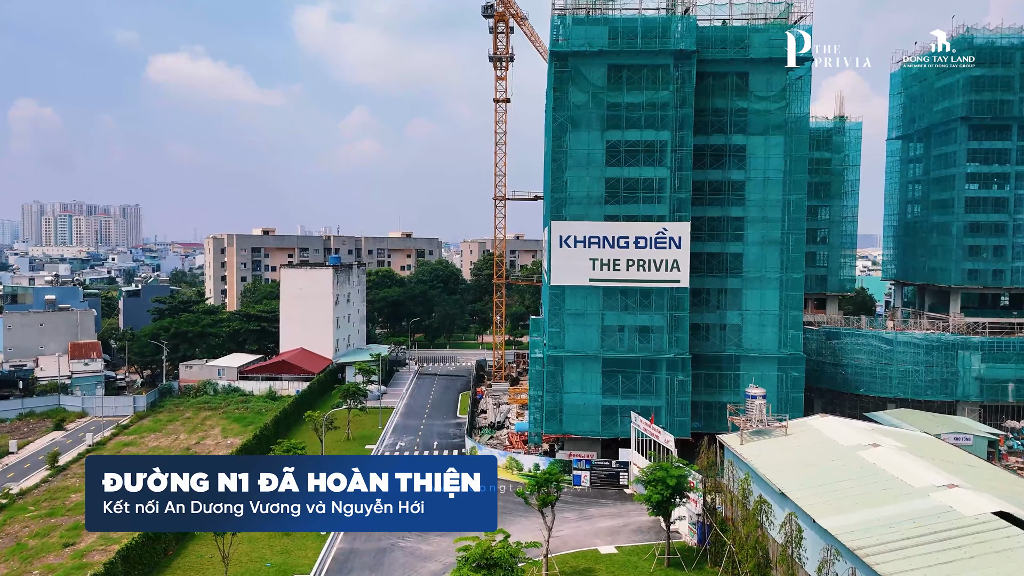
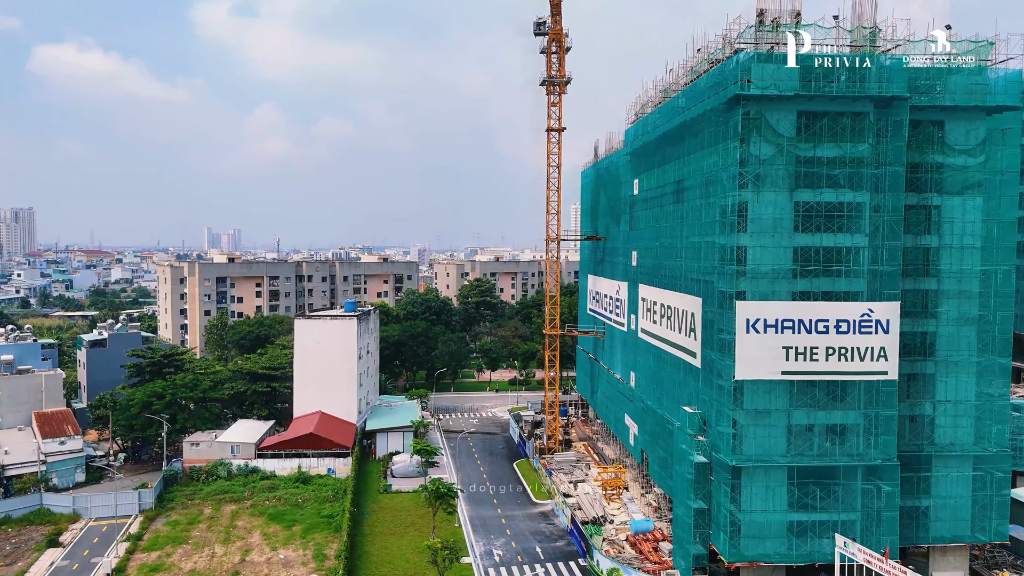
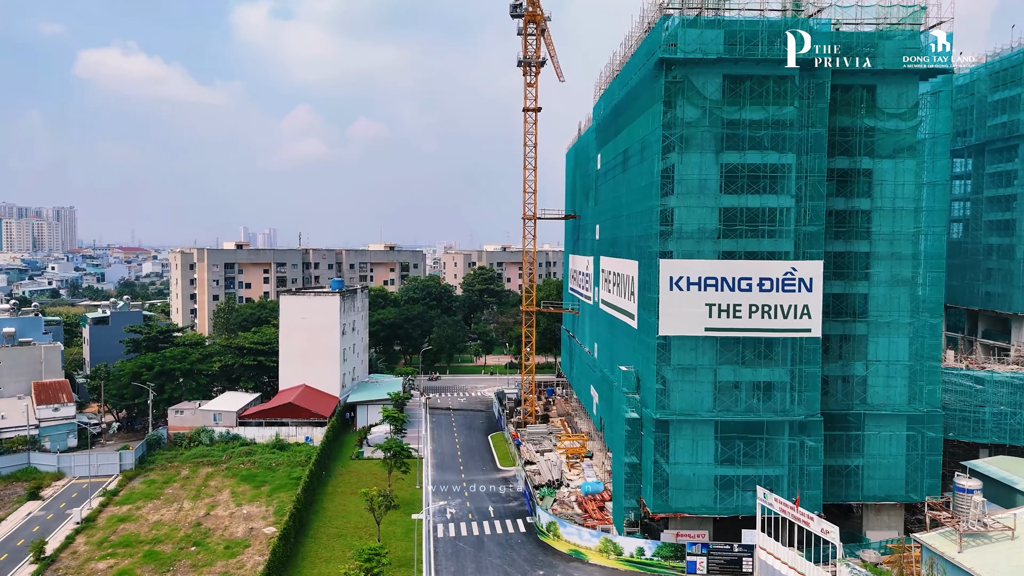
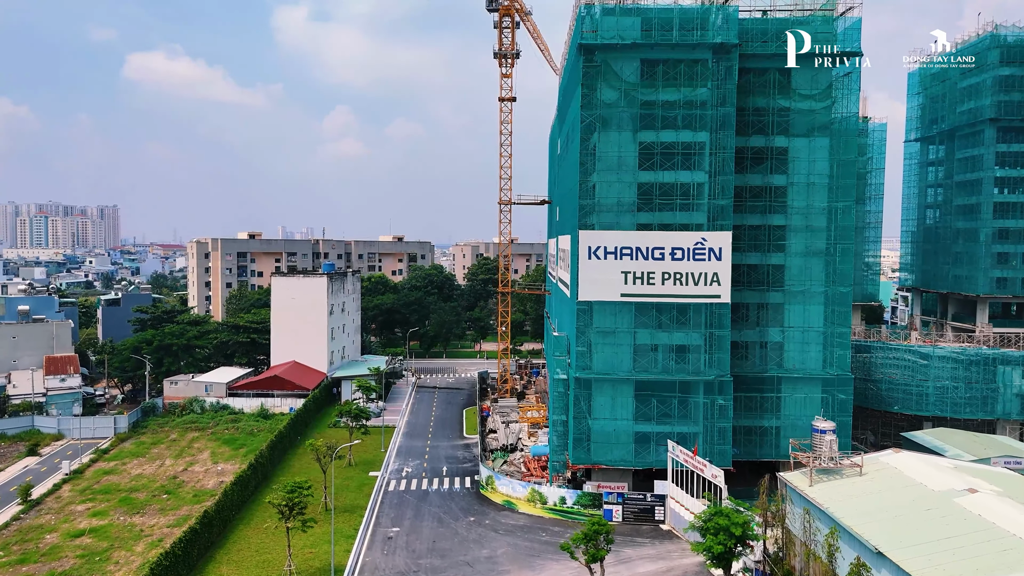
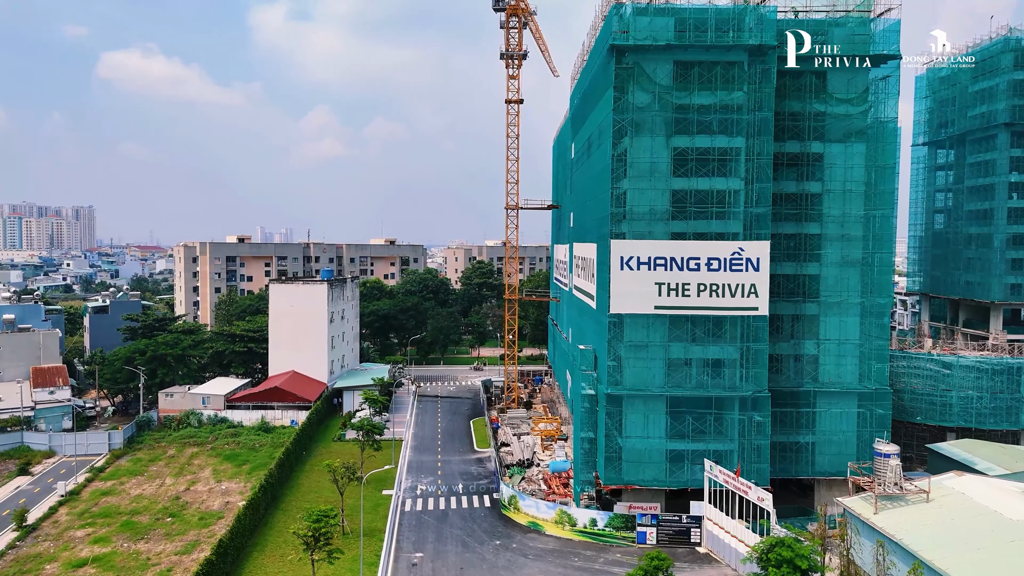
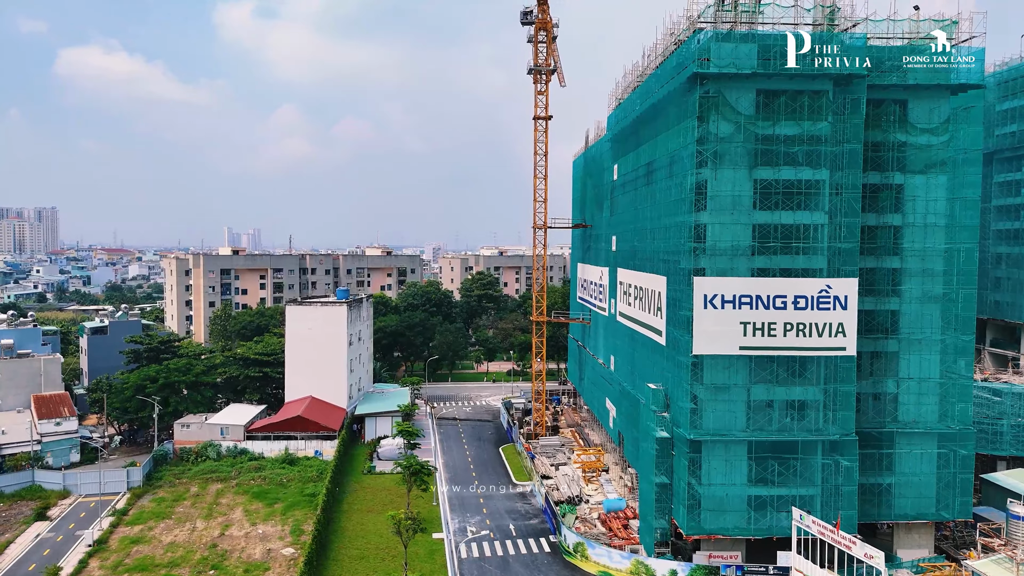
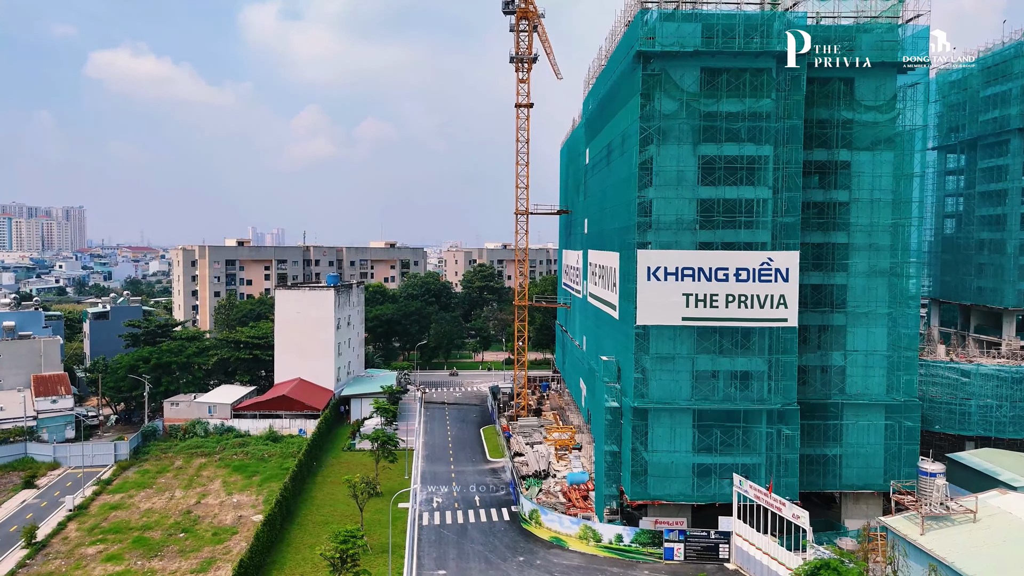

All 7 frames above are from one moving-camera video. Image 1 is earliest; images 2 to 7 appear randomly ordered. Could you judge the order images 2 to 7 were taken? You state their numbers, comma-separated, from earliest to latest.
4, 5, 7, 3, 6, 2
